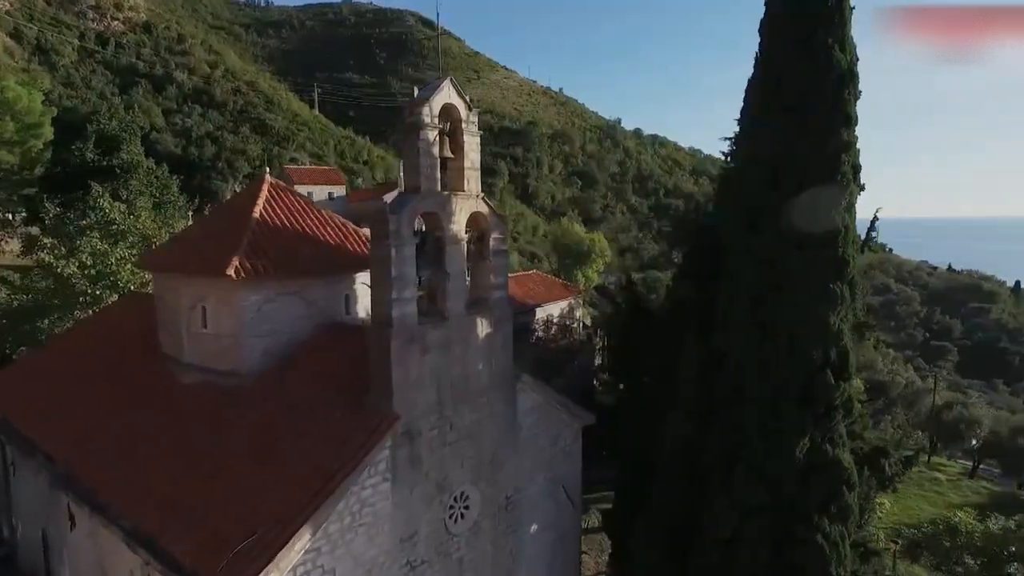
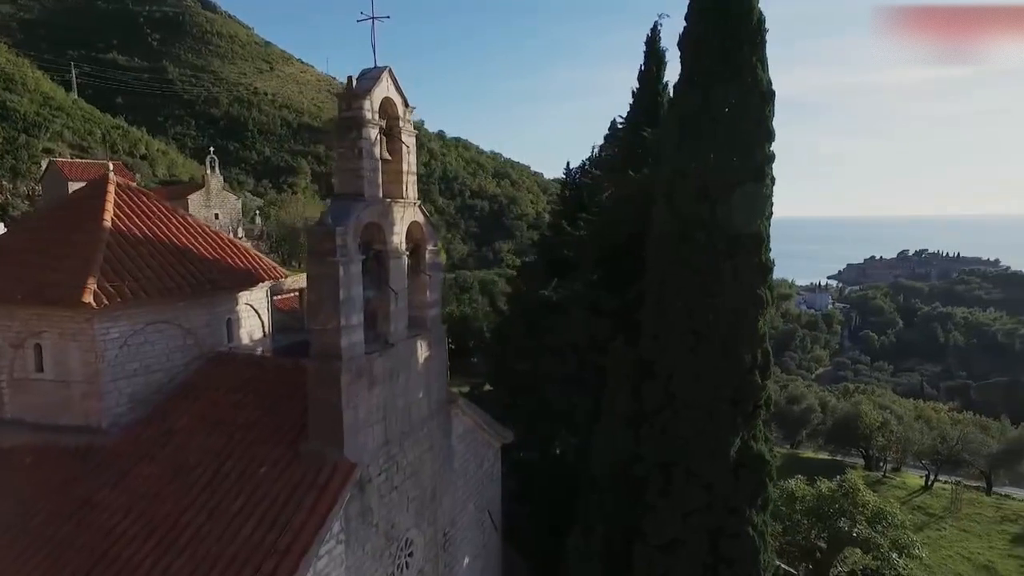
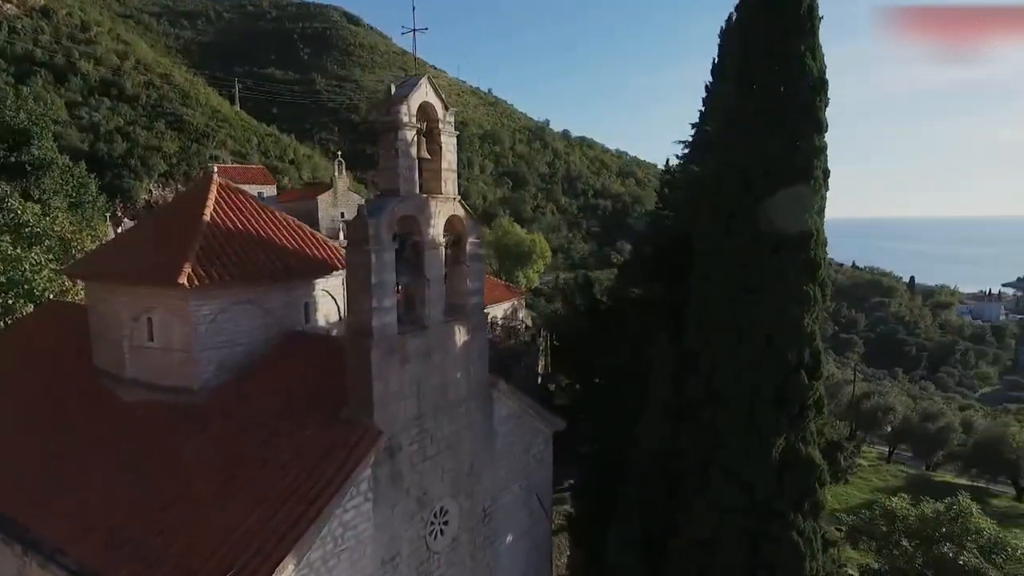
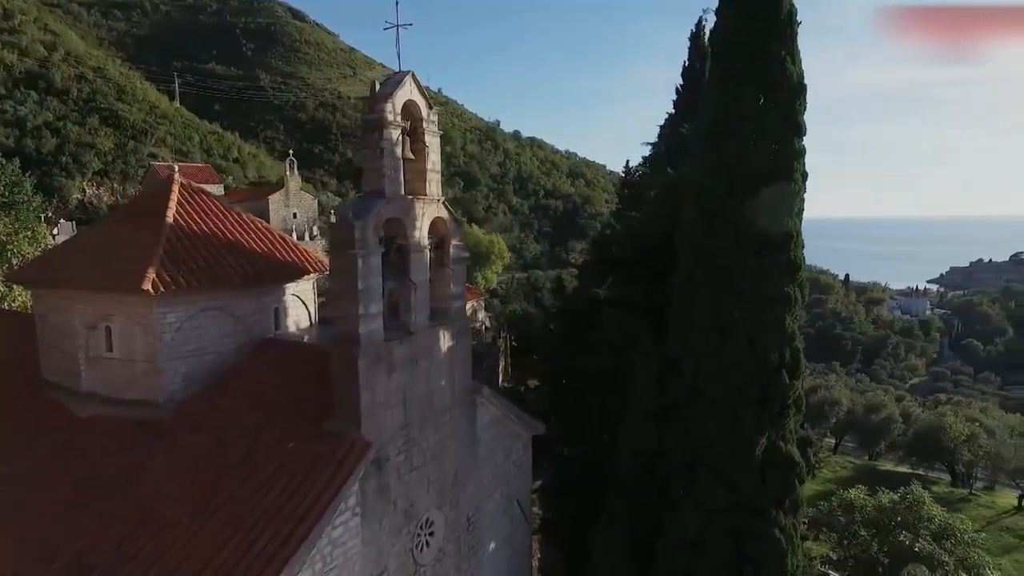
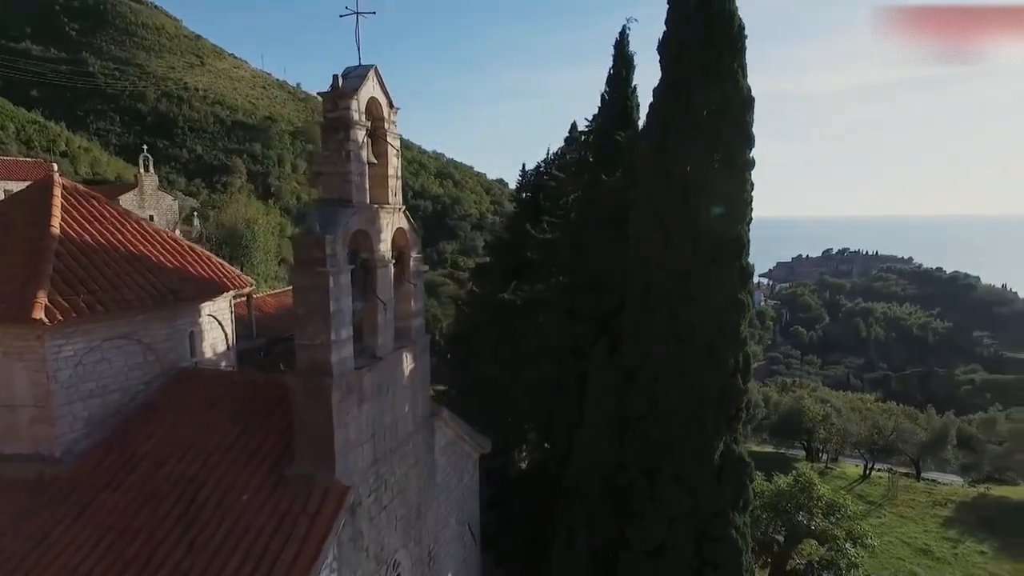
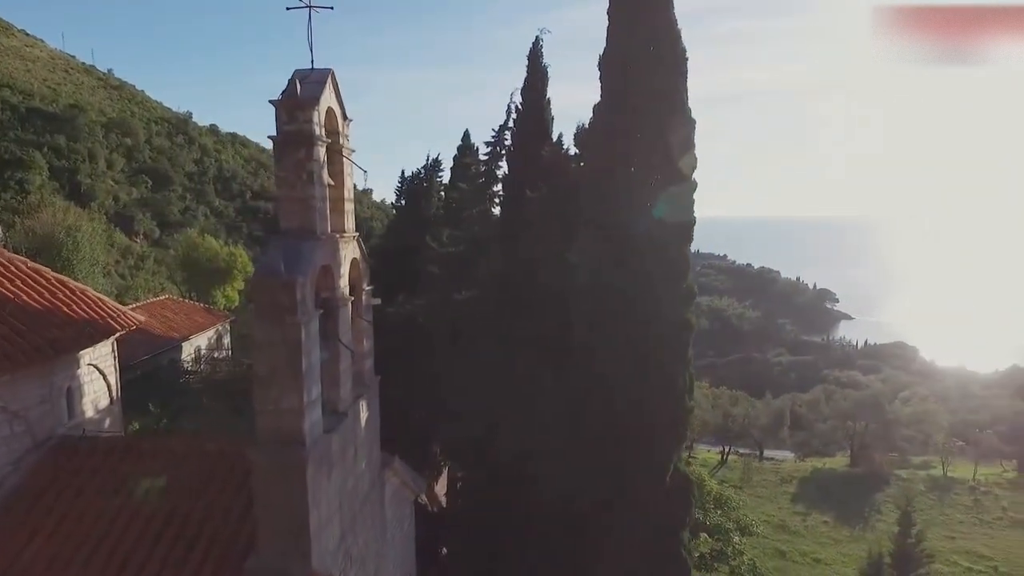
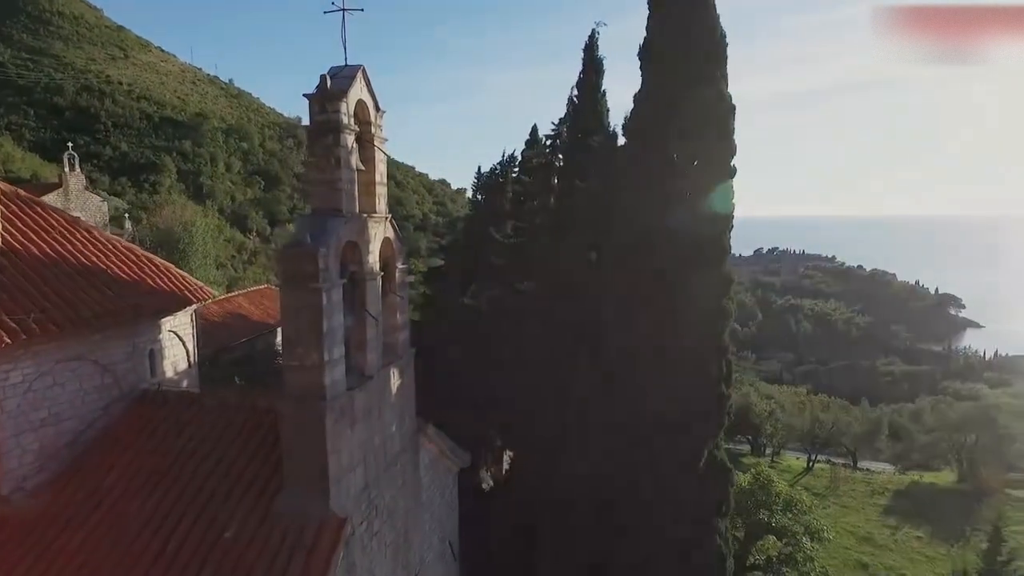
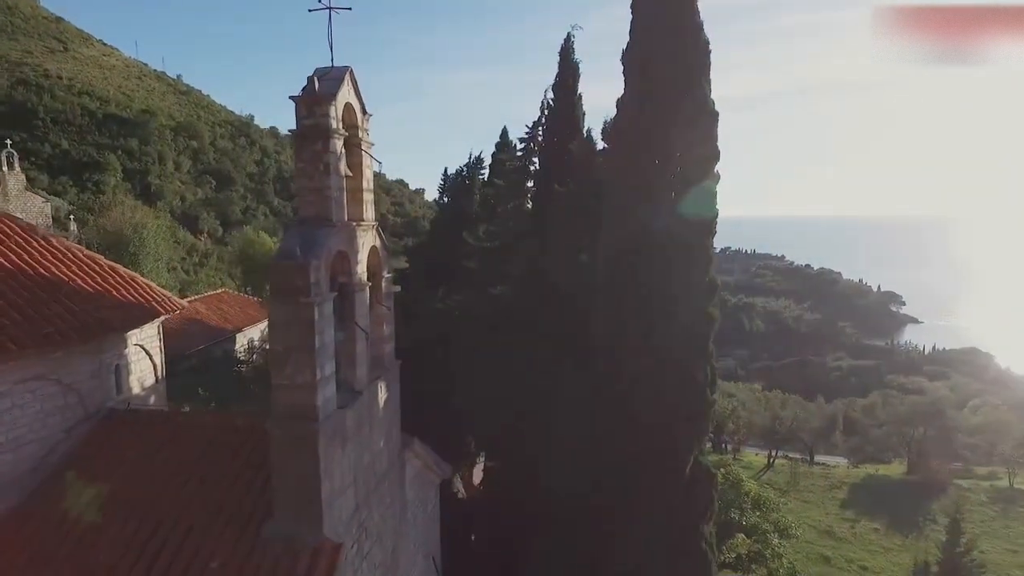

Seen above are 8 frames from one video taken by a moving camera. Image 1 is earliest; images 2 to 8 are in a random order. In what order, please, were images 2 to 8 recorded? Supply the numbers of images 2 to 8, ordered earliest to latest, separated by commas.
3, 4, 2, 5, 7, 8, 6
